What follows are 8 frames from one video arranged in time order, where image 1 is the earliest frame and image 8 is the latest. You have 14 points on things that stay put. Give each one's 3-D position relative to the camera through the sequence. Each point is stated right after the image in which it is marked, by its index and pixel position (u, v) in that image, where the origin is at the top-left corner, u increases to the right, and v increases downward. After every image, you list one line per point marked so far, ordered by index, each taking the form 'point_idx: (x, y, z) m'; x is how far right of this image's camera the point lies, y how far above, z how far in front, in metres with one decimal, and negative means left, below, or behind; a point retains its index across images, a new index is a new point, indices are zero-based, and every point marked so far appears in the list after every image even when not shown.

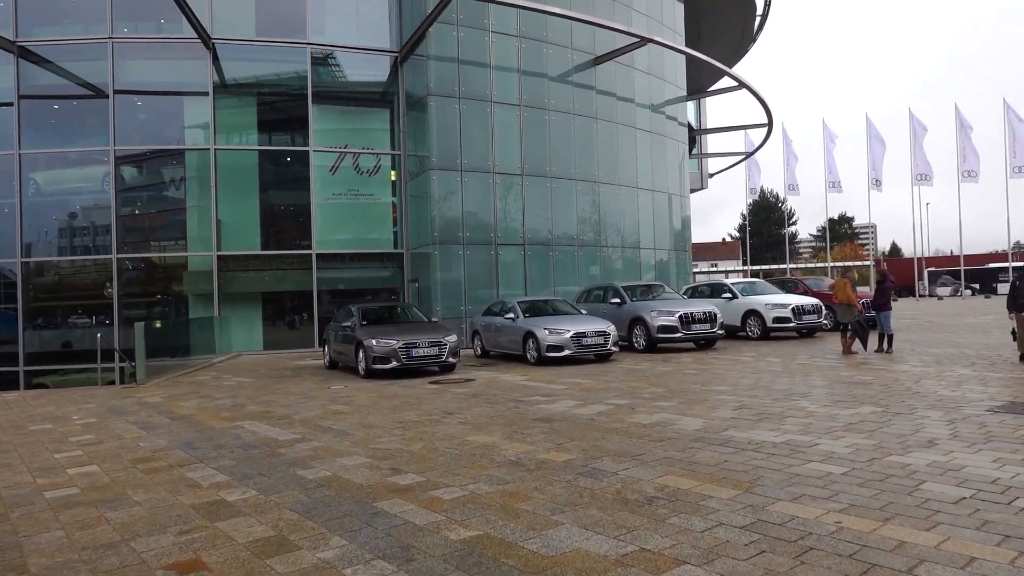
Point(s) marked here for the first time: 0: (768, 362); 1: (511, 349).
0: (+5.0, -1.4, +13.5) m
1: (0.0, -1.4, +15.7) m
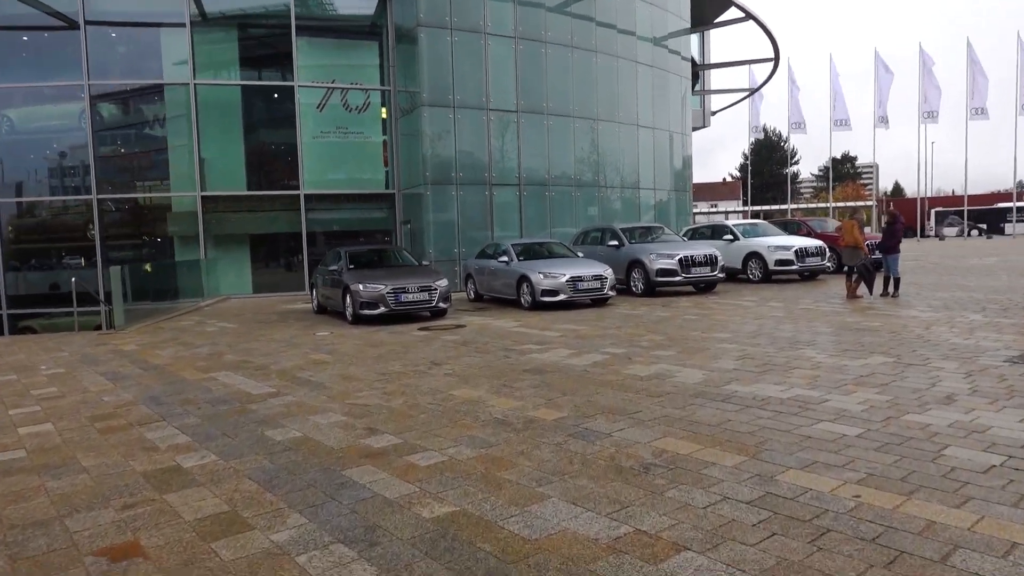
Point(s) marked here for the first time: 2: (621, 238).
0: (+4.9, -0.4, +13.0) m
1: (-0.2, -0.1, +15.2) m
2: (+2.8, +1.2, +17.6) m
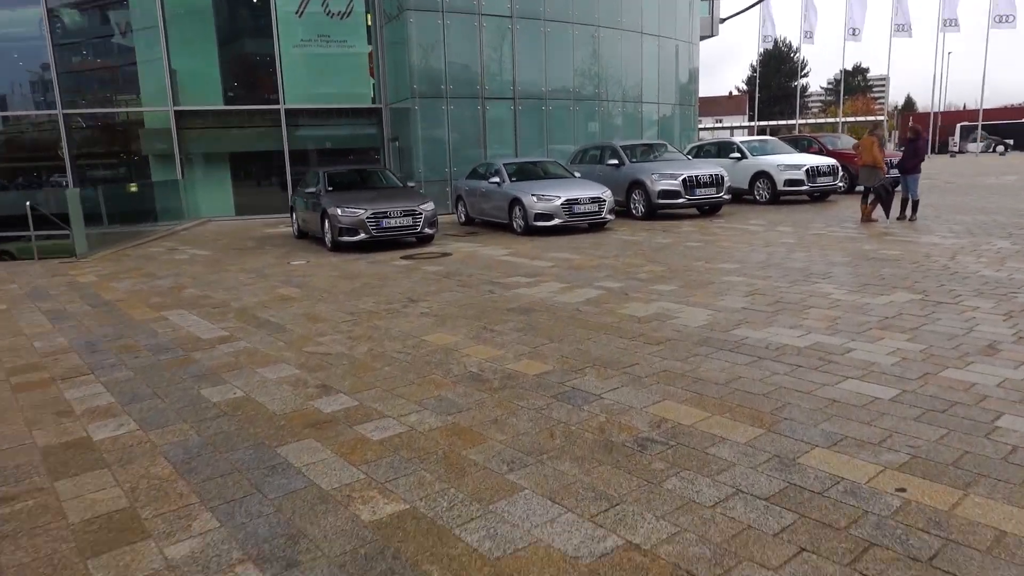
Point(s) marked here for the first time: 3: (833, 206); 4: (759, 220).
0: (+4.7, +1.0, +12.2) m
1: (-0.3, +1.4, +14.3) m
2: (+2.6, +3.1, +16.5) m
3: (+7.7, +2.0, +16.7) m
4: (+5.0, +1.4, +14.2) m
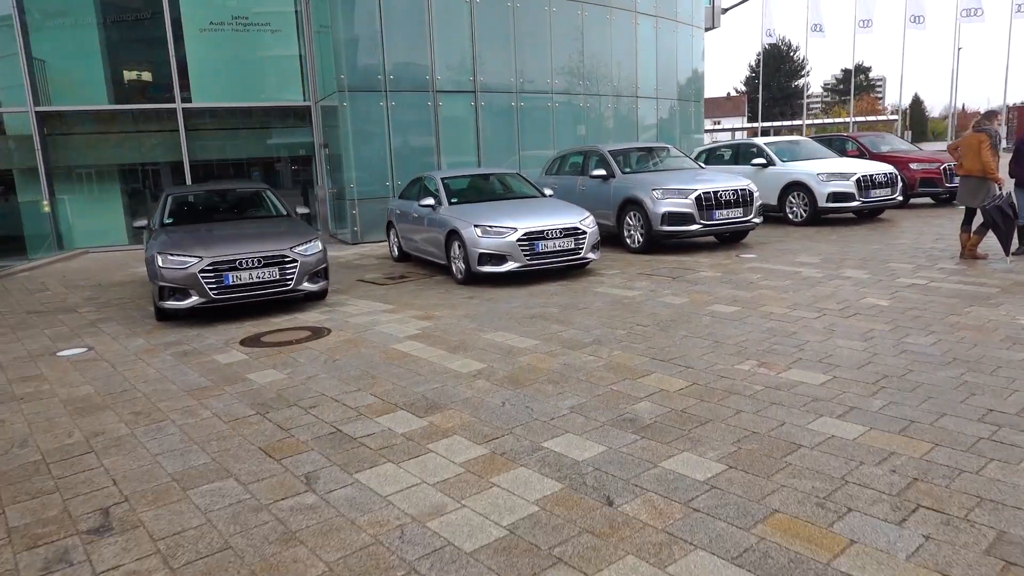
0: (+3.9, +0.1, +7.9) m
1: (-1.2, +0.5, +10.1) m
2: (+1.7, +2.1, +12.3) m
3: (+6.9, +1.1, +12.5) m
4: (+4.2, +0.5, +9.9) m
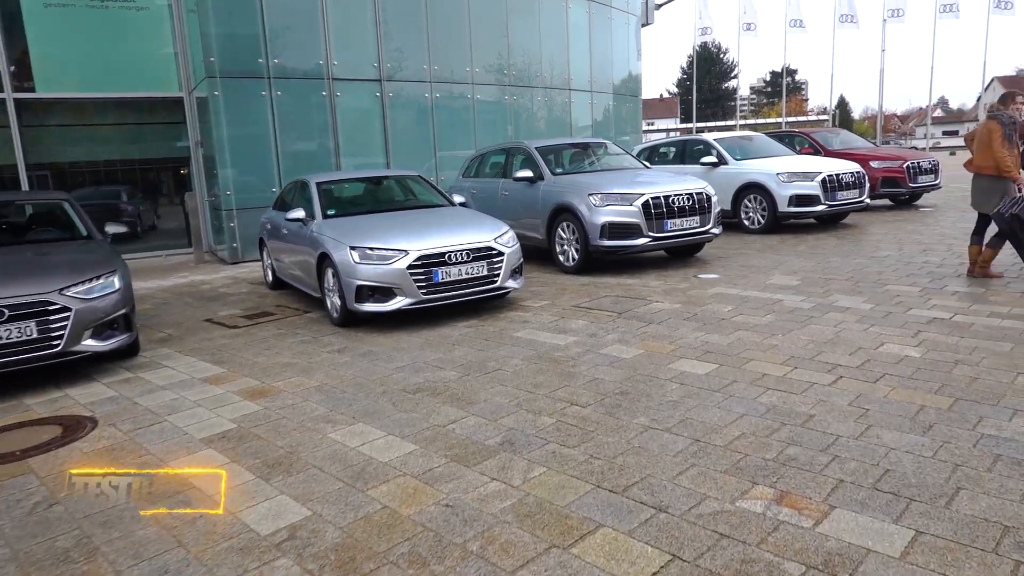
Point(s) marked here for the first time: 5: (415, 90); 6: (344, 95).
0: (+2.9, -0.2, +6.0) m
1: (-2.3, 0.0, +7.7) m
2: (+0.4, +1.8, +10.1) m
3: (+5.5, +0.8, +10.8) m
4: (+3.1, +0.2, +8.0) m
5: (-2.0, +4.2, +14.8) m
6: (-3.3, +3.8, +13.7) m
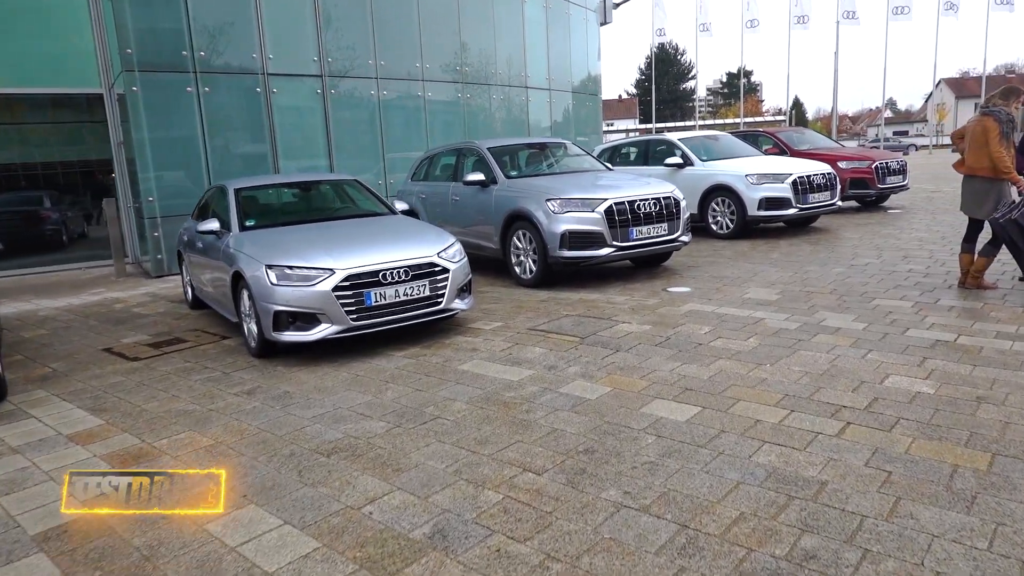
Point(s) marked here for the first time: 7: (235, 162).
0: (+2.5, -0.4, +5.3) m
1: (-2.8, -0.2, +6.7) m
2: (-0.3, +1.6, +9.3) m
3: (+4.8, +0.7, +10.2) m
4: (+2.6, 0.0, +7.3) m
5: (-3.0, +4.0, +13.8) m
6: (-4.2, +3.6, +12.7) m
7: (-4.8, +2.3, +12.2) m
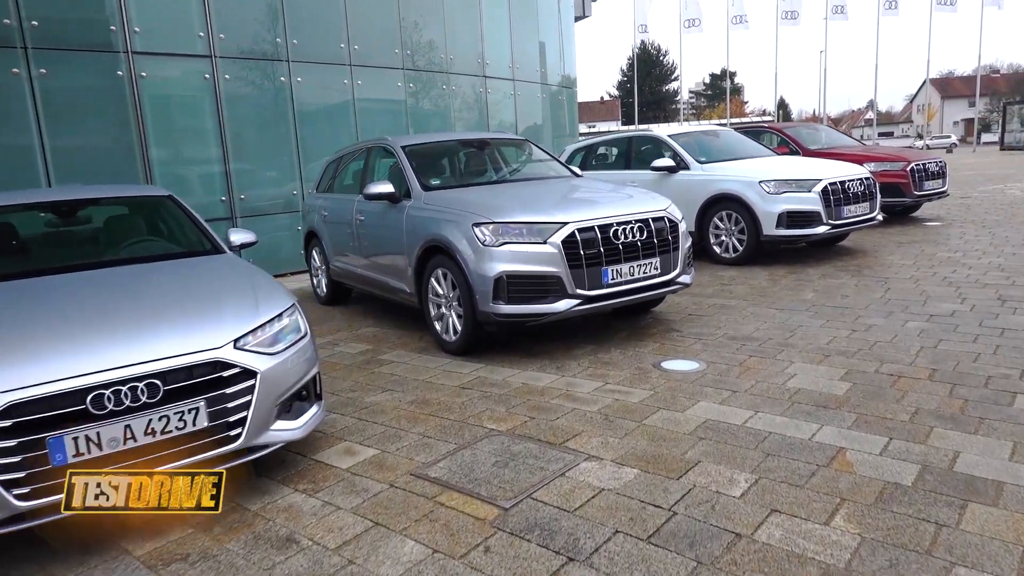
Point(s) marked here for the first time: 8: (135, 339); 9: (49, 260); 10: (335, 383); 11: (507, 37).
0: (+1.9, -0.9, +2.6) m
1: (-3.4, -0.7, +3.9) m
2: (-1.0, +1.0, +6.5) m
3: (+4.1, +0.2, +7.5) m
4: (+1.9, -0.5, +4.6) m
5: (-3.8, +3.4, +11.0) m
6: (-5.0, +3.0, +9.8) m
7: (-5.6, +1.7, +9.3) m
8: (-1.6, -0.2, +2.9) m
9: (-2.9, +0.2, +4.4) m
10: (-1.3, -0.7, +5.0) m
11: (-0.2, +5.5, +15.4) m
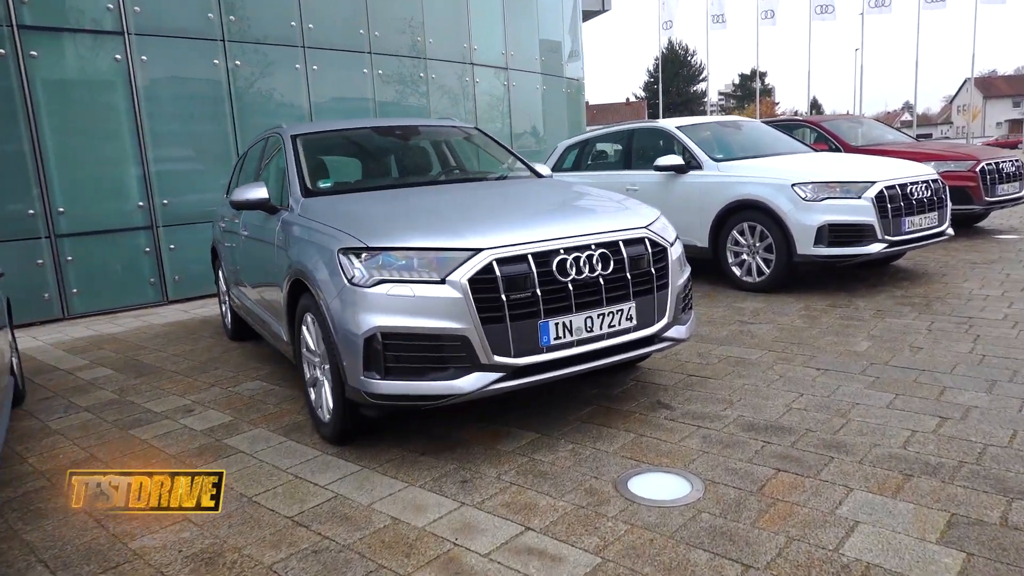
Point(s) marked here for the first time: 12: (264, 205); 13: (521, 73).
0: (+1.3, -1.2, +0.6) m
1: (-4.0, -1.0, +2.2) m
2: (-1.4, +0.7, +4.7) m
3: (+3.6, -0.1, +5.5) m
4: (+1.4, -0.8, +2.7) m
5: (-4.1, +3.1, +9.3) m
6: (-5.3, +2.7, +8.2) m
7: (-5.9, +1.4, +7.7) m
8: (-2.2, -0.5, +1.2) m
9: (-3.5, -0.1, +2.7) m
10: (-1.8, -1.0, +3.2) m
11: (-0.2, +5.2, +13.6) m
12: (-1.6, +0.5, +4.4) m
13: (+0.3, +4.4, +14.3) m
